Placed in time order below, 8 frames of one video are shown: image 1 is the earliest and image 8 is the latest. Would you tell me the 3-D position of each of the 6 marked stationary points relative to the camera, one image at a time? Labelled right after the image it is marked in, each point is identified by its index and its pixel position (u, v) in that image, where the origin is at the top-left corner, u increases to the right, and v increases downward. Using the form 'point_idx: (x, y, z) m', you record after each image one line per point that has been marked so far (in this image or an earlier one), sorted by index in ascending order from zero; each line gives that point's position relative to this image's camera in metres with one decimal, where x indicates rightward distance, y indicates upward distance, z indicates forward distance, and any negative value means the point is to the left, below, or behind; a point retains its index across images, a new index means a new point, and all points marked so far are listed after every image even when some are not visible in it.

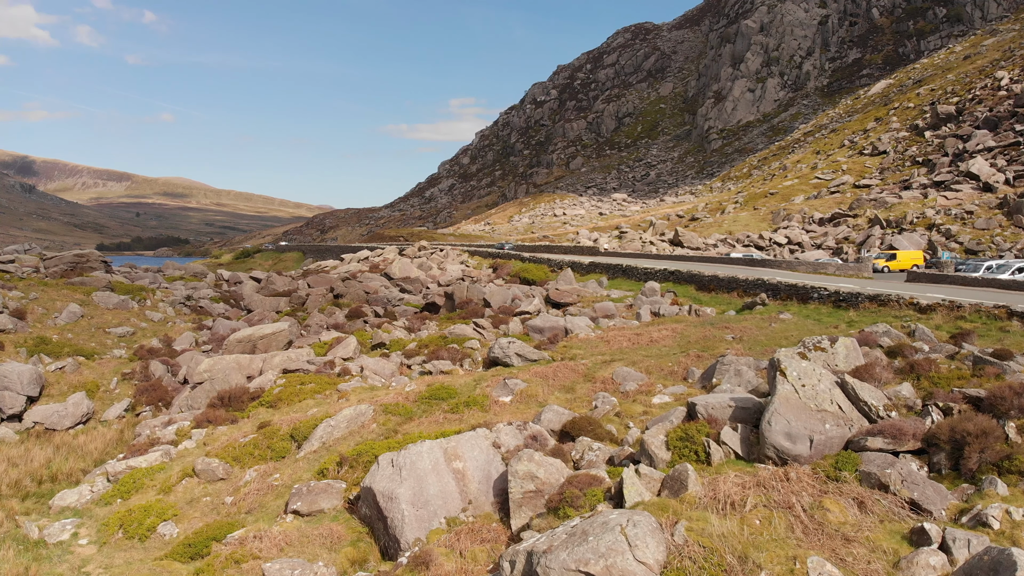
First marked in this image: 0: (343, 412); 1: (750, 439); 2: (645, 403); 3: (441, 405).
0: (-3.8, -2.8, +18.6) m
1: (+3.7, -2.4, +12.8) m
2: (+2.6, -2.3, +16.2) m
3: (-1.7, -2.7, +18.8) m
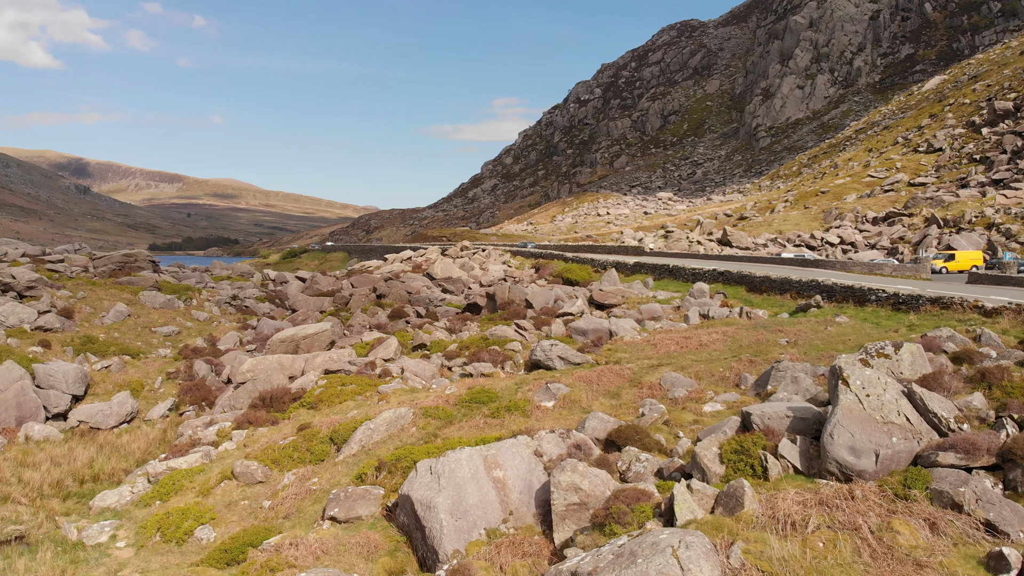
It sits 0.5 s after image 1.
0: (-2.9, -2.8, +18.1) m
1: (+4.3, -2.4, +11.9) m
2: (+3.5, -2.3, +15.5) m
3: (-0.7, -2.7, +18.2) m
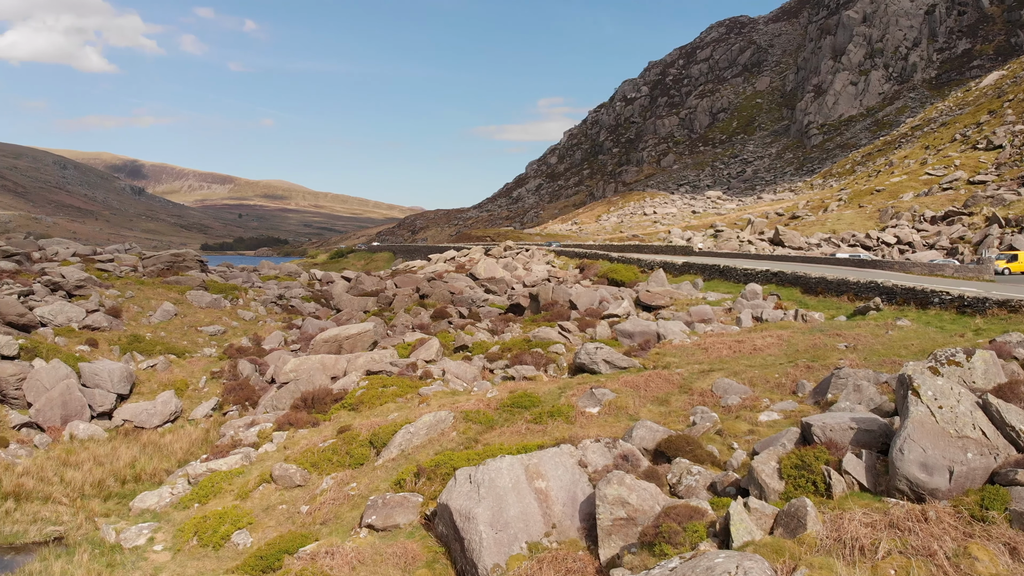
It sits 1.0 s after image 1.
0: (-1.9, -2.8, +17.6) m
1: (+4.9, -2.4, +11.1) m
2: (+4.2, -2.4, +14.6) m
3: (+0.2, -2.7, +17.6) m
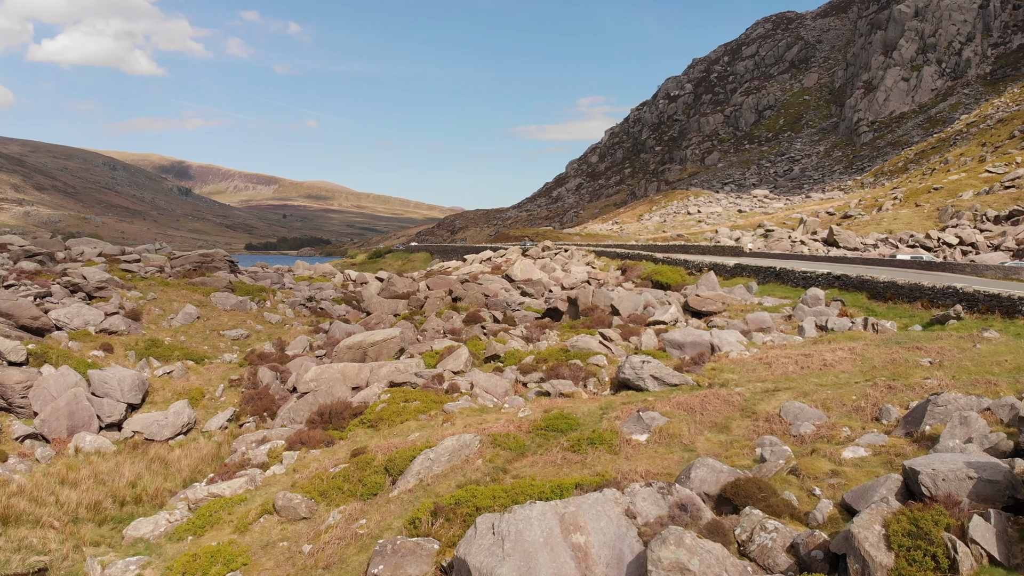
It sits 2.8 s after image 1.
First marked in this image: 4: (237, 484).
0: (-1.3, -2.9, +15.5) m
1: (+5.2, -2.6, +8.6) m
2: (+4.7, -2.5, +12.2) m
3: (+0.9, -2.9, +15.4) m
4: (-5.8, -4.1, +17.2) m
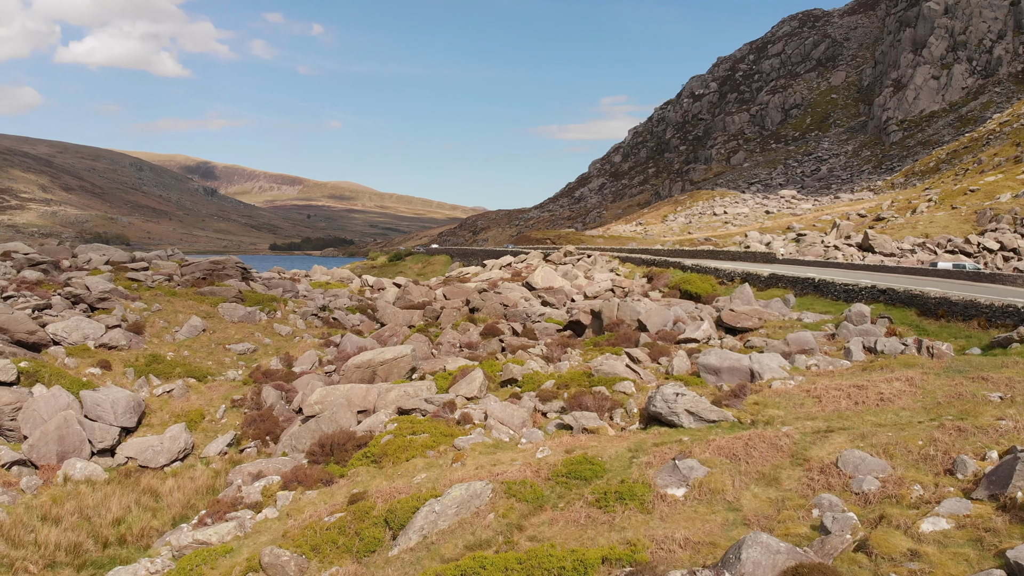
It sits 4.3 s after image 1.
0: (-1.0, -3.4, +13.7) m
1: (+5.3, -3.1, +6.6) m
2: (+4.9, -3.0, +10.3) m
3: (+1.2, -3.3, +13.5) m
4: (-5.4, -4.6, +15.5) m
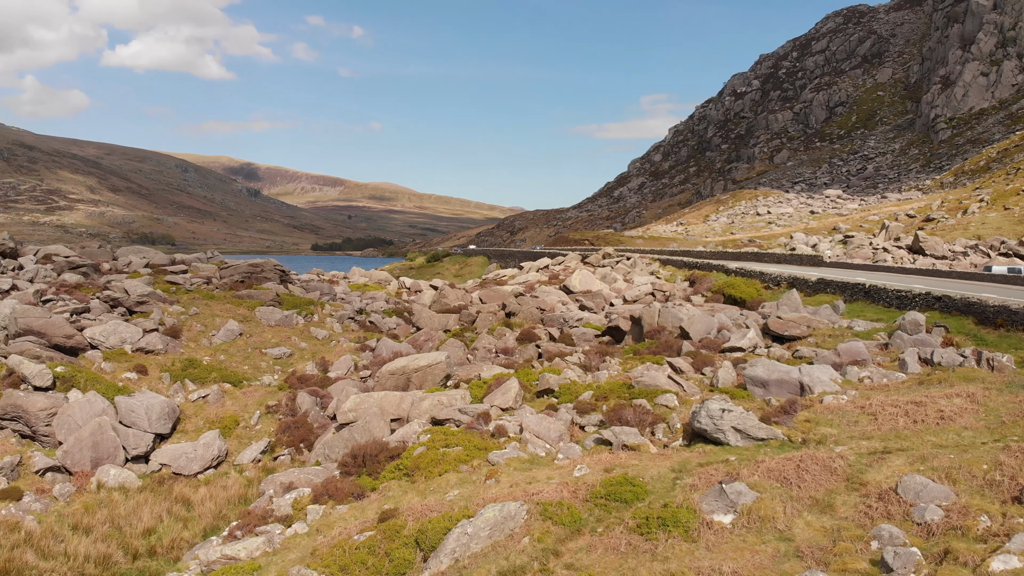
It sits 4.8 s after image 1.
0: (-0.4, -3.6, +13.1) m
1: (+5.6, -3.3, +5.8) m
2: (+5.3, -3.2, +9.4) m
3: (+1.7, -3.5, +12.9) m
4: (-4.8, -4.8, +15.1) m
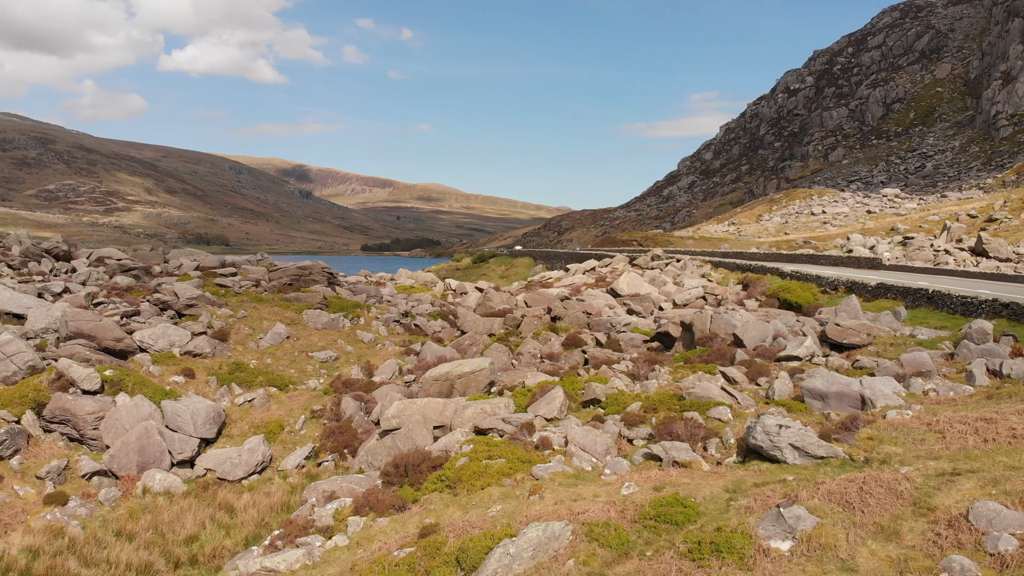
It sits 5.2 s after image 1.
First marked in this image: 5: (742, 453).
0: (+0.3, -3.8, +12.6) m
1: (+5.8, -3.5, +4.9) m
2: (+5.8, -3.4, +8.6) m
3: (+2.4, -3.7, +12.2) m
4: (-4.0, -4.9, +14.9) m
5: (+4.5, -3.2, +15.9) m
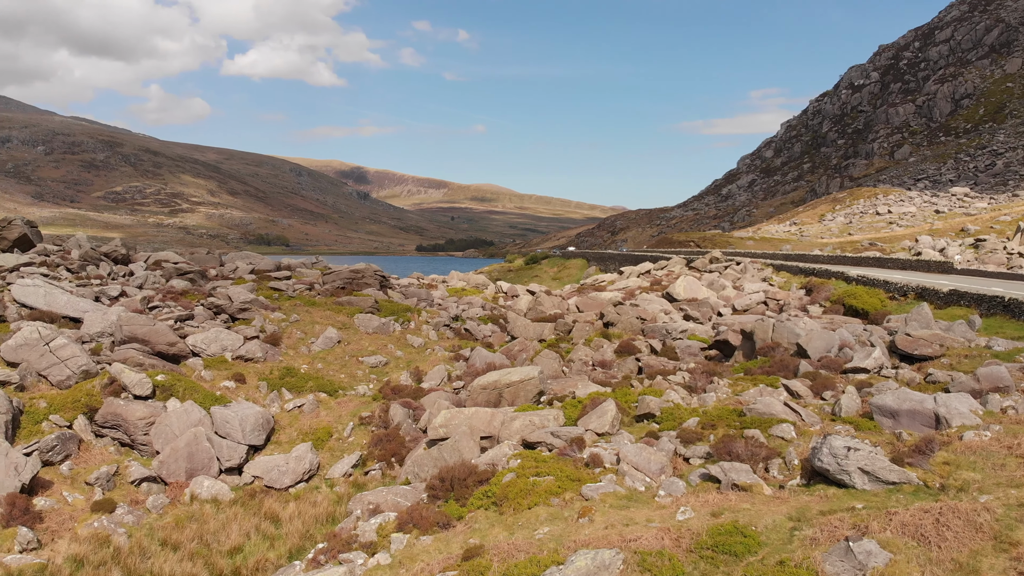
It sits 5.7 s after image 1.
0: (+1.0, -4.0, +12.0) m
1: (+6.0, -3.7, +3.9) m
2: (+6.2, -3.6, +7.5) m
3: (+3.0, -3.9, +11.4) m
4: (-3.1, -5.1, +14.5) m
5: (+5.4, -3.4, +15.0) m
